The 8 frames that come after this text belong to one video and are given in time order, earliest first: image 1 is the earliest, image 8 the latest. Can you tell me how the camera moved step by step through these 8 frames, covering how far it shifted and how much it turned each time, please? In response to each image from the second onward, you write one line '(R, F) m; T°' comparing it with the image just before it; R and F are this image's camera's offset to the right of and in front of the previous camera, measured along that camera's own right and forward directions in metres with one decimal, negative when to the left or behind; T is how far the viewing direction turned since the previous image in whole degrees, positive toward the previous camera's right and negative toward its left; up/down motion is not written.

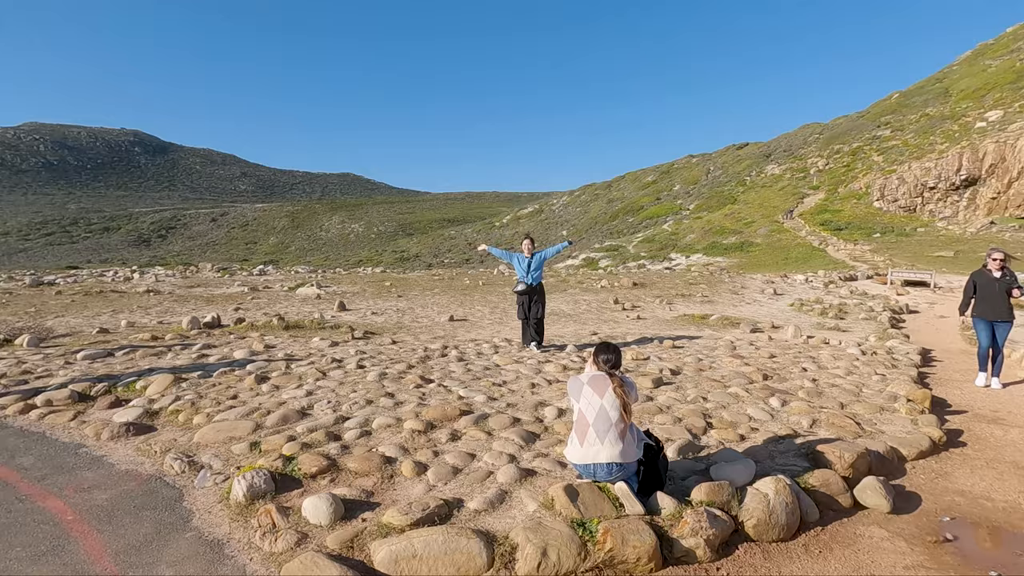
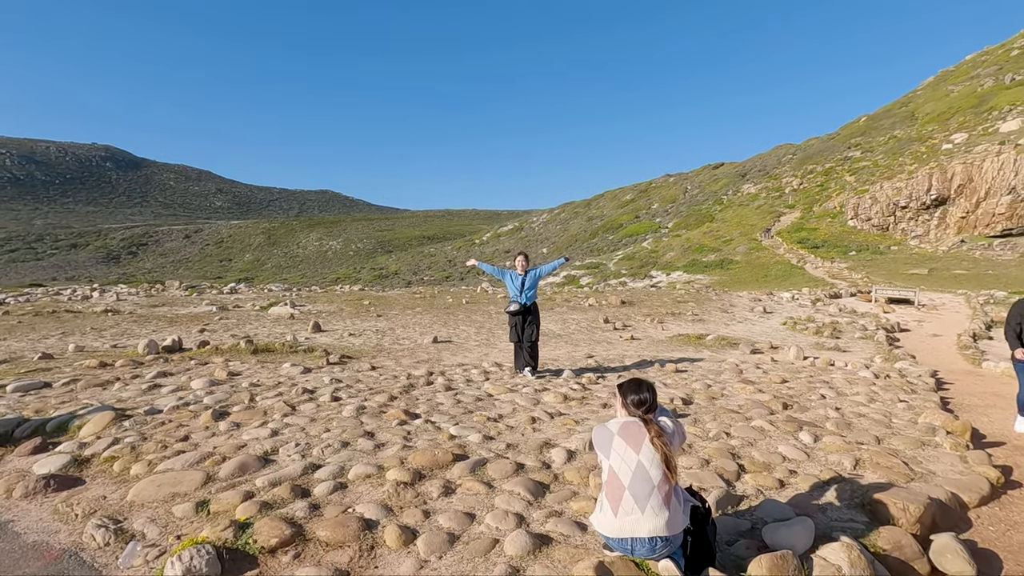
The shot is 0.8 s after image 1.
(-0.2, +0.8) m; +2°
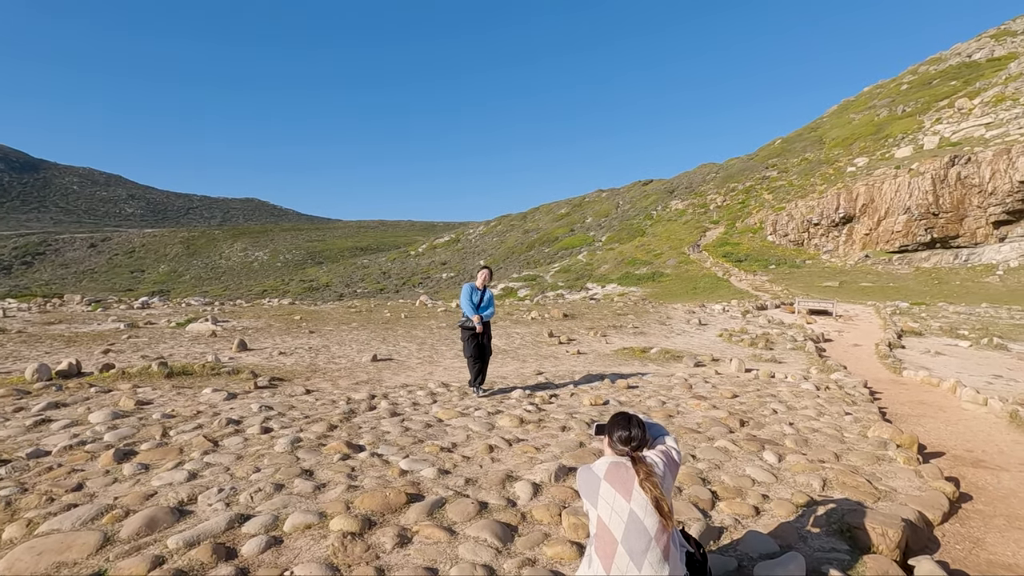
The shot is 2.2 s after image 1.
(-0.2, +0.4) m; +7°
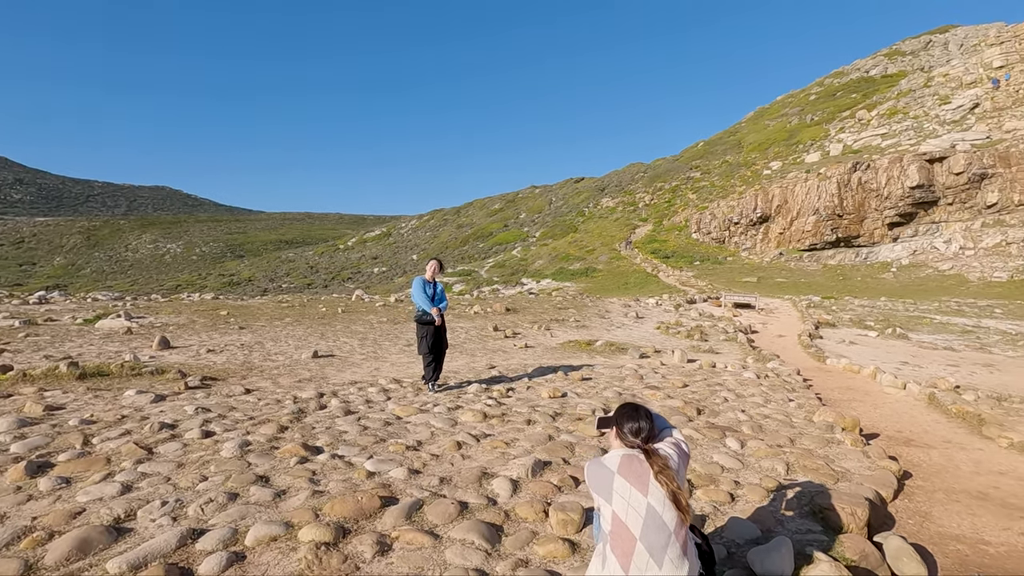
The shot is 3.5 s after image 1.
(-0.4, +0.2) m; +7°
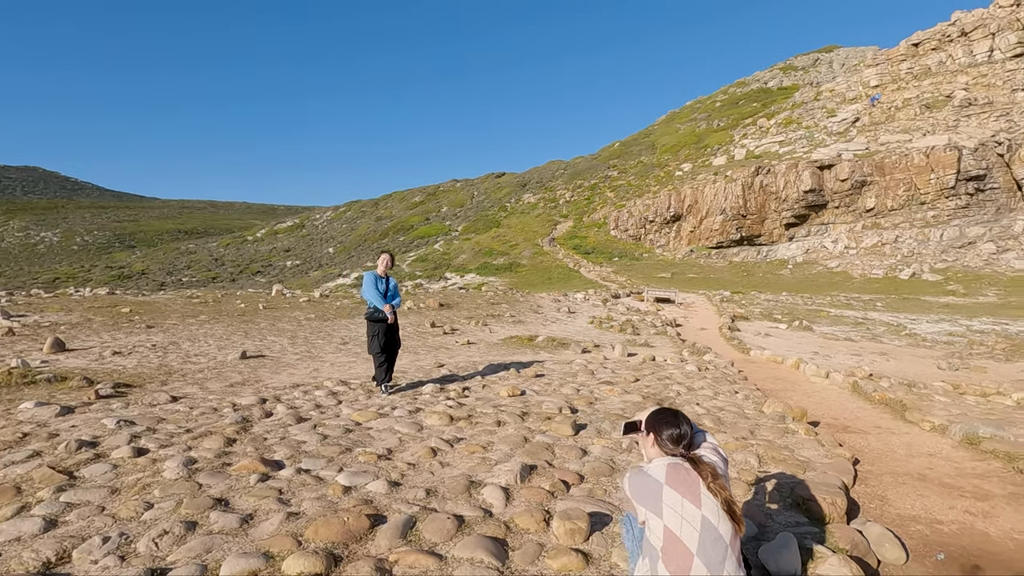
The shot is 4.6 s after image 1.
(-0.5, +0.3) m; +9°
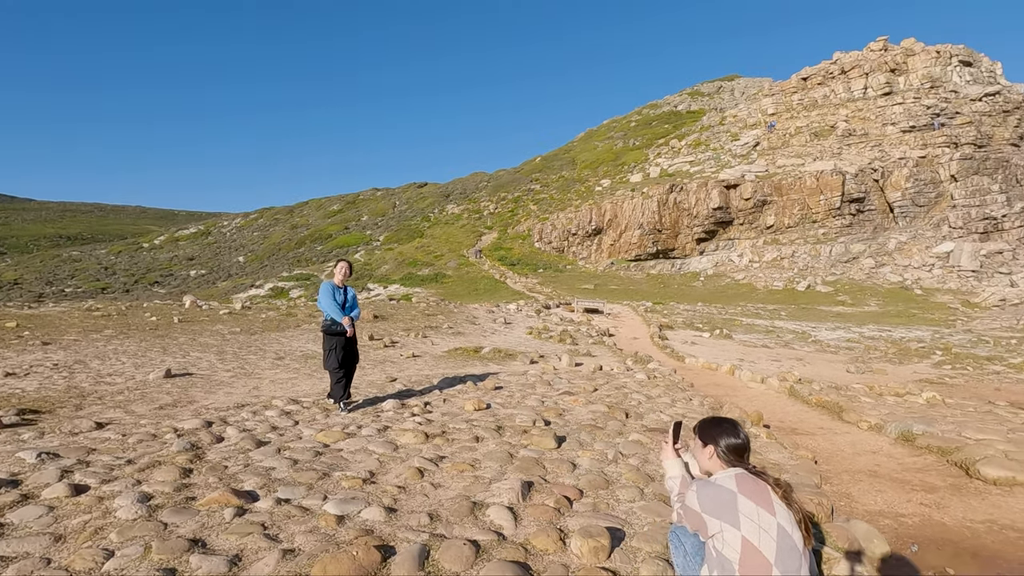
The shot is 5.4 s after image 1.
(-0.6, +0.2) m; +8°
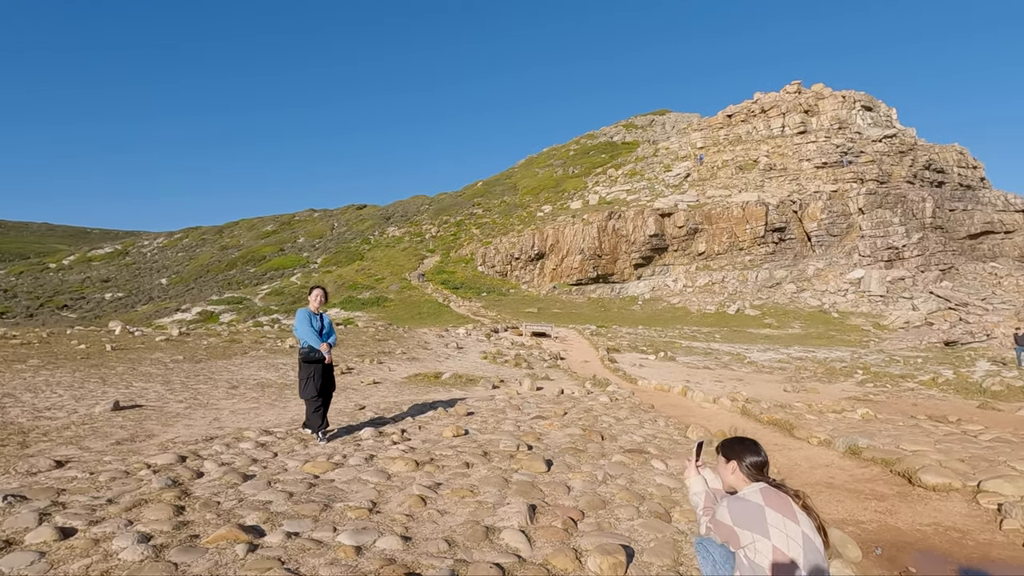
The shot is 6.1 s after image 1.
(-0.5, -0.2) m; +6°
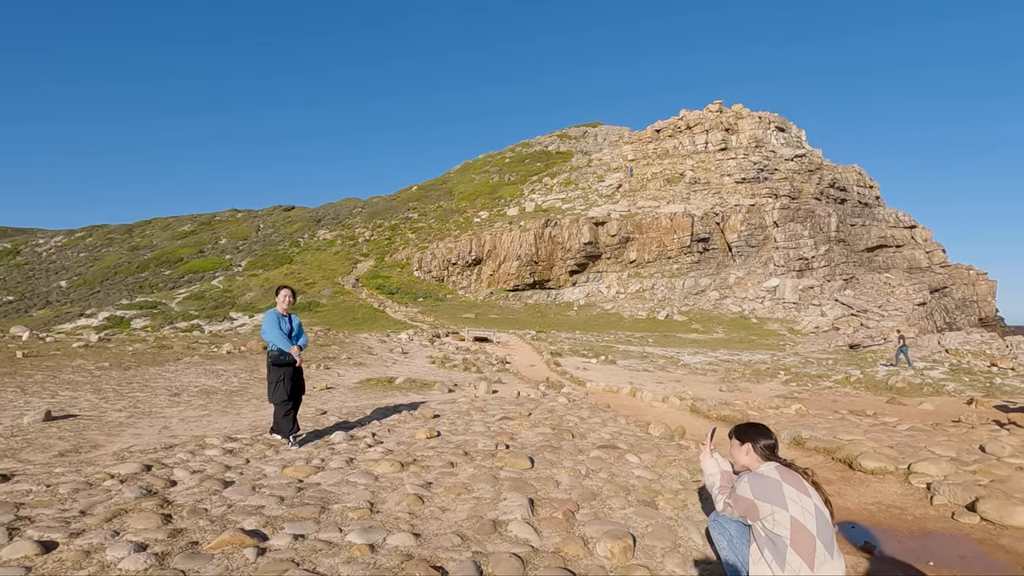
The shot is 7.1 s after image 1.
(-0.6, -0.1) m; +7°
